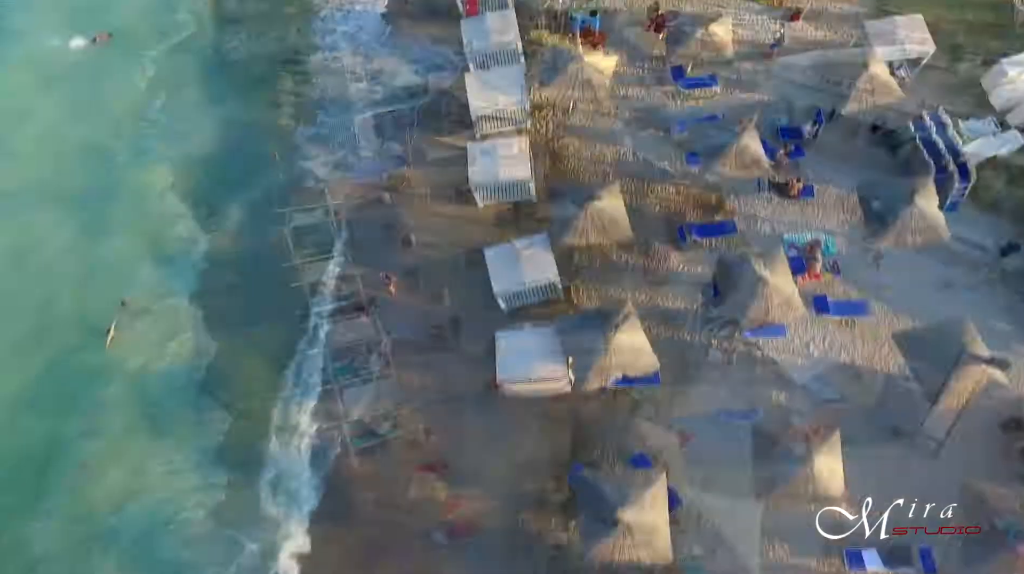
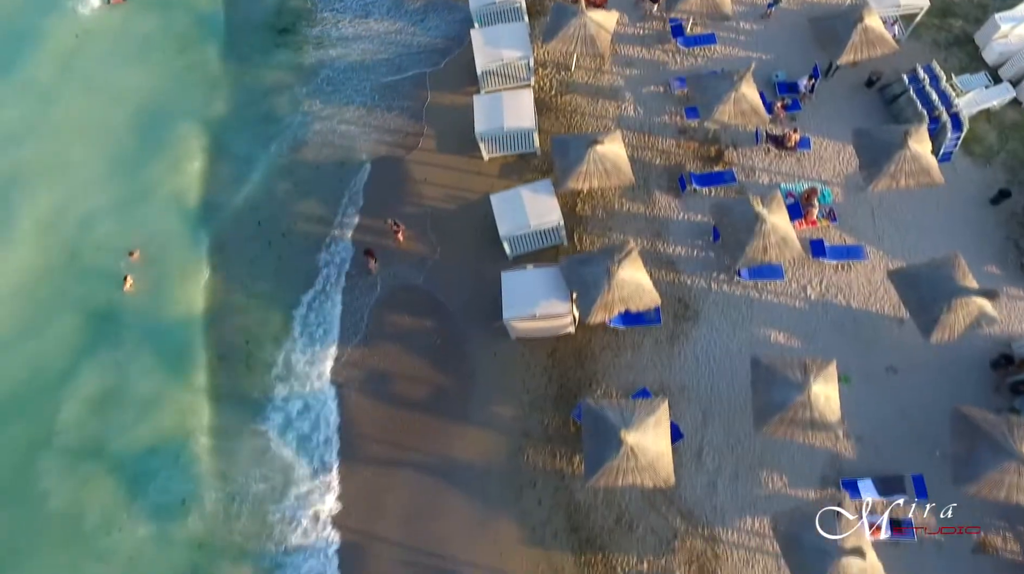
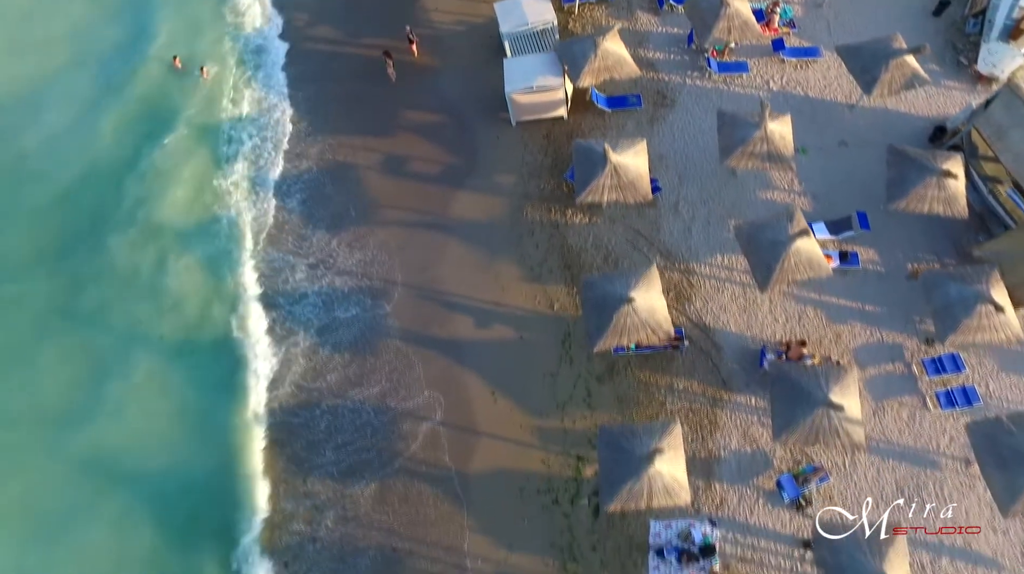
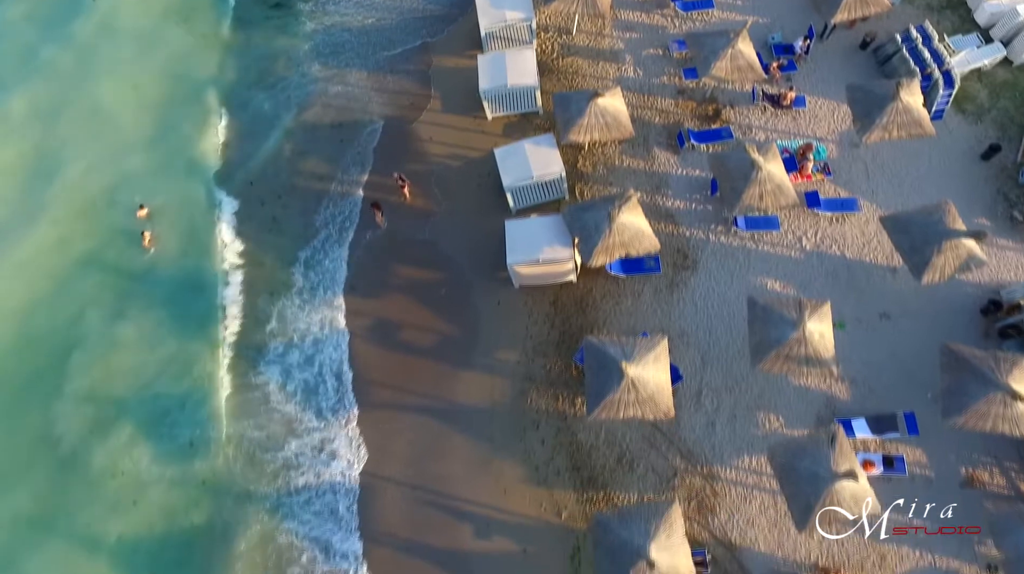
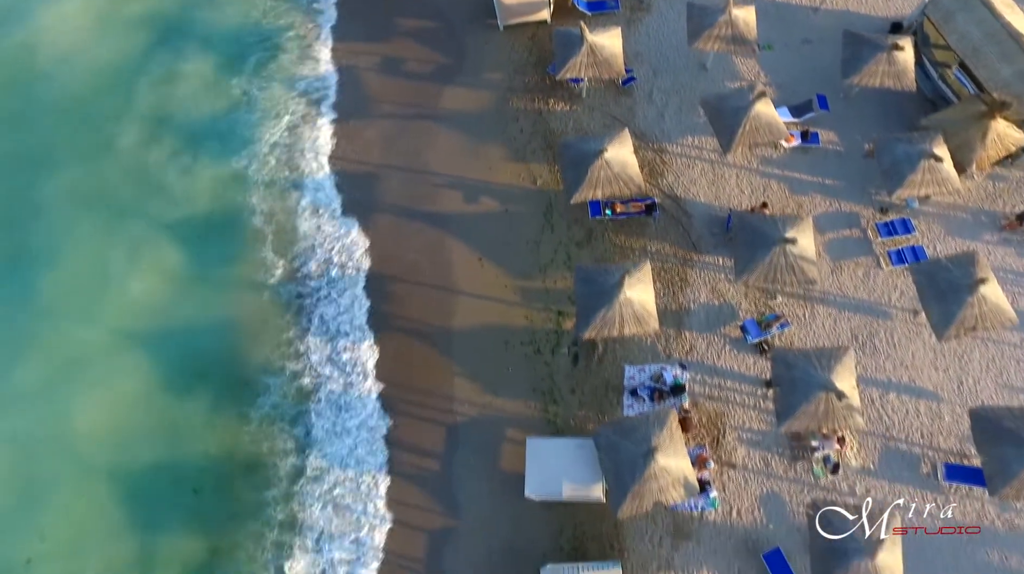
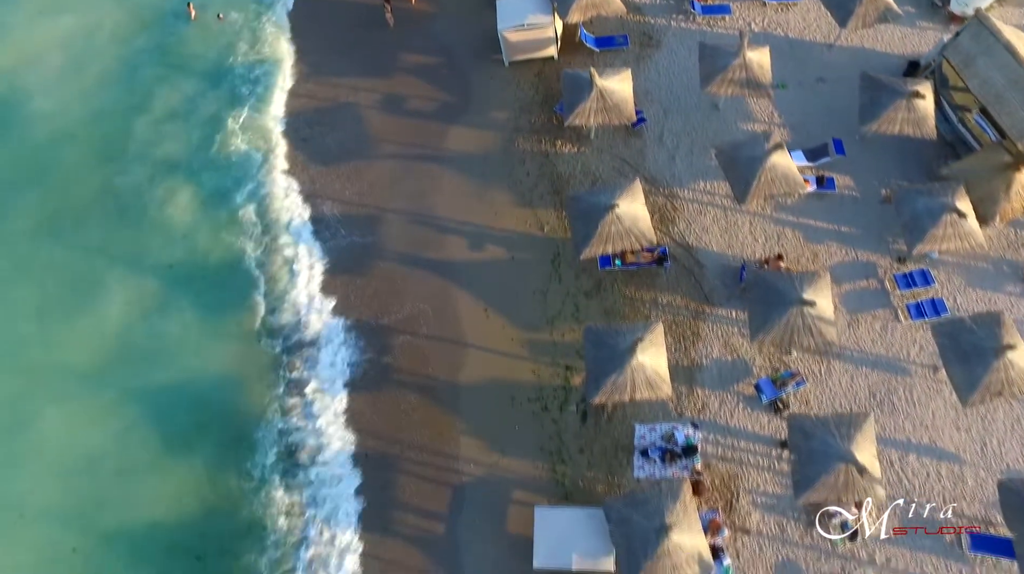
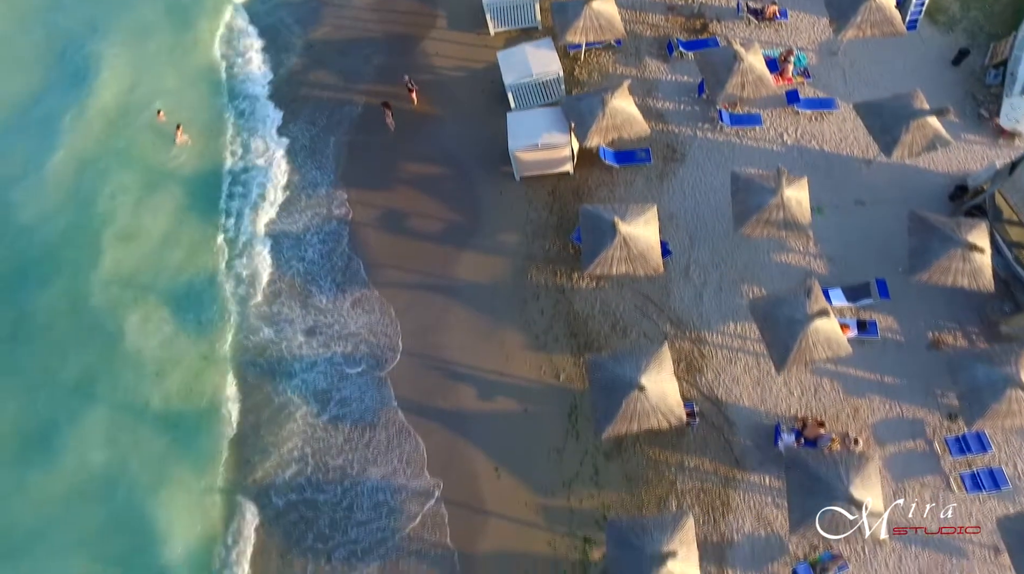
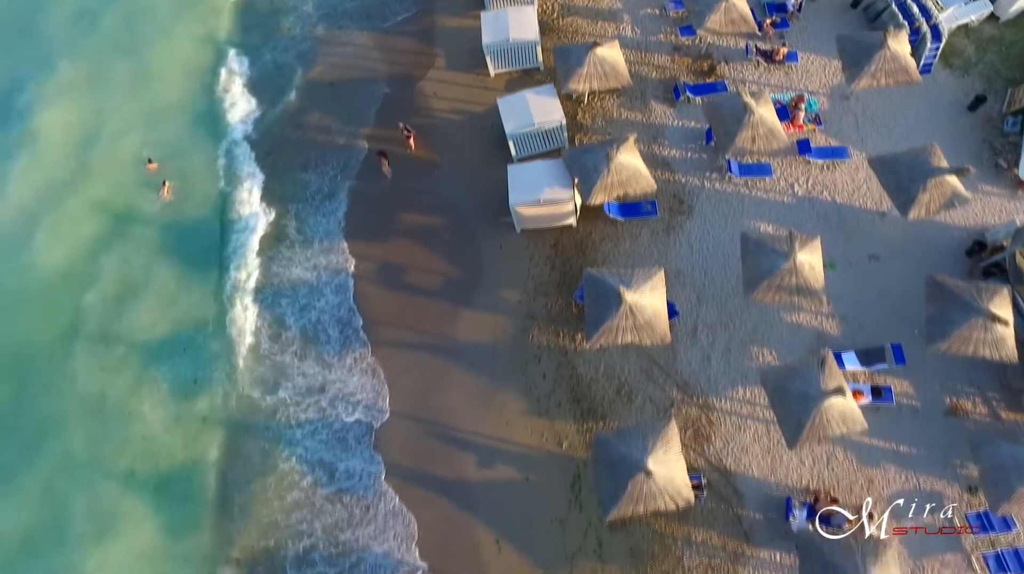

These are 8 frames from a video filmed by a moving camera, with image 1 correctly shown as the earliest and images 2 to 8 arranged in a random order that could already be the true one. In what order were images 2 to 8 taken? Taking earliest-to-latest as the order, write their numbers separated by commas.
2, 4, 8, 7, 3, 6, 5
